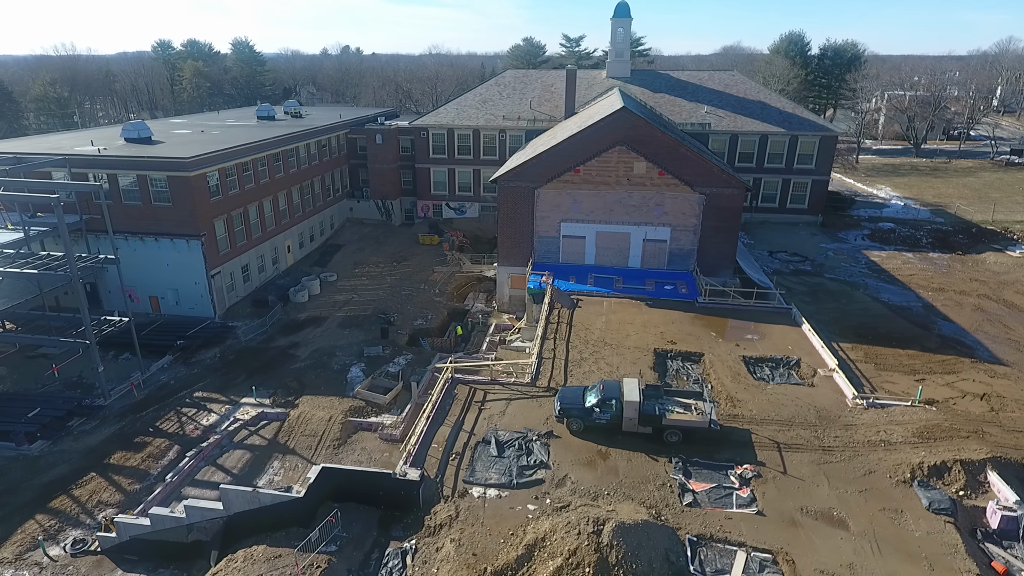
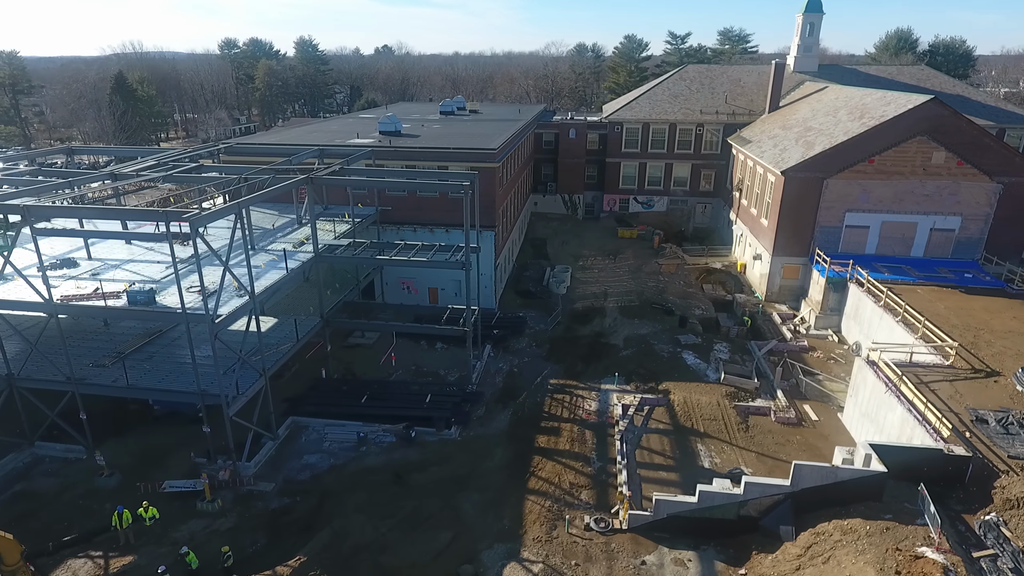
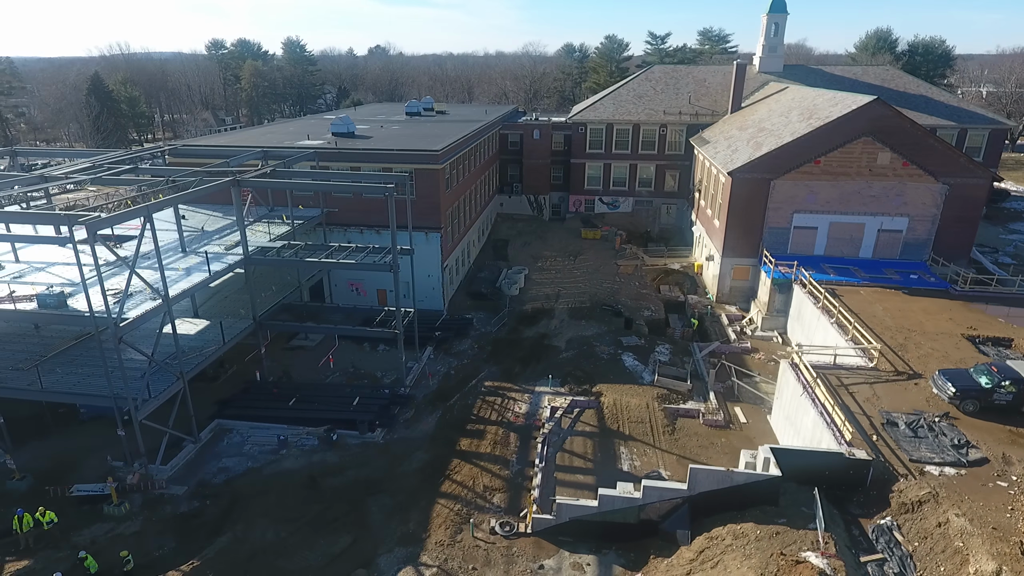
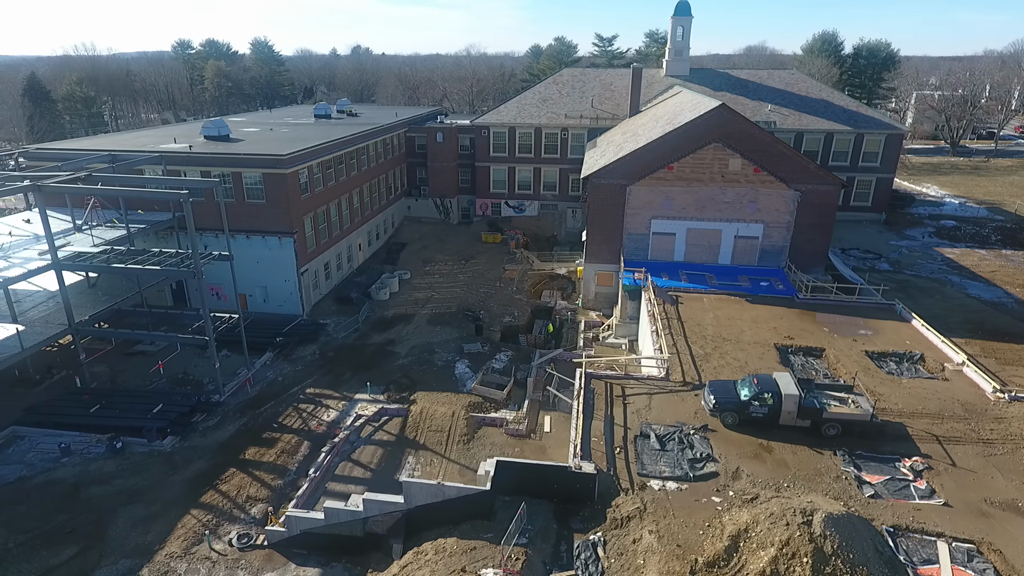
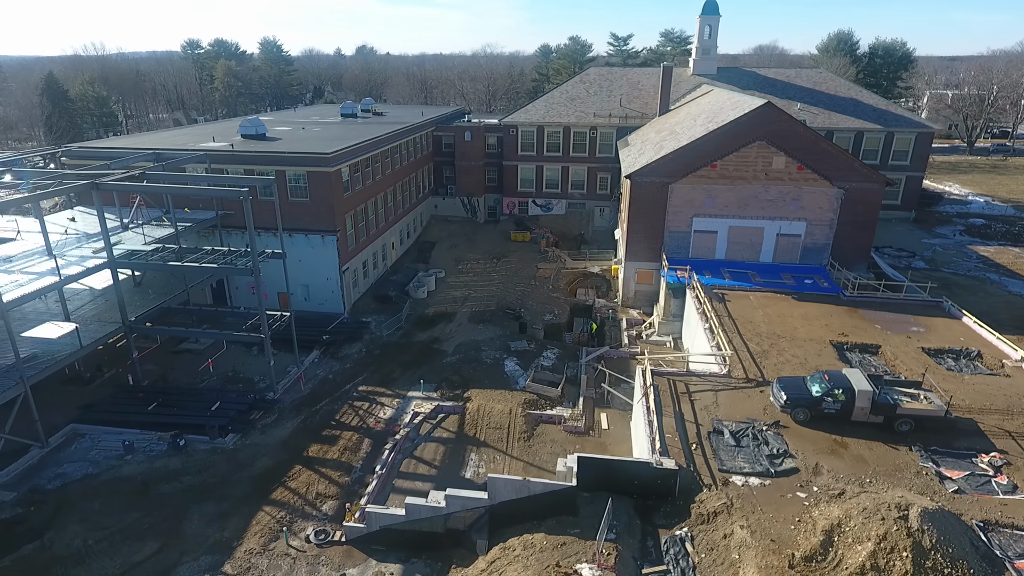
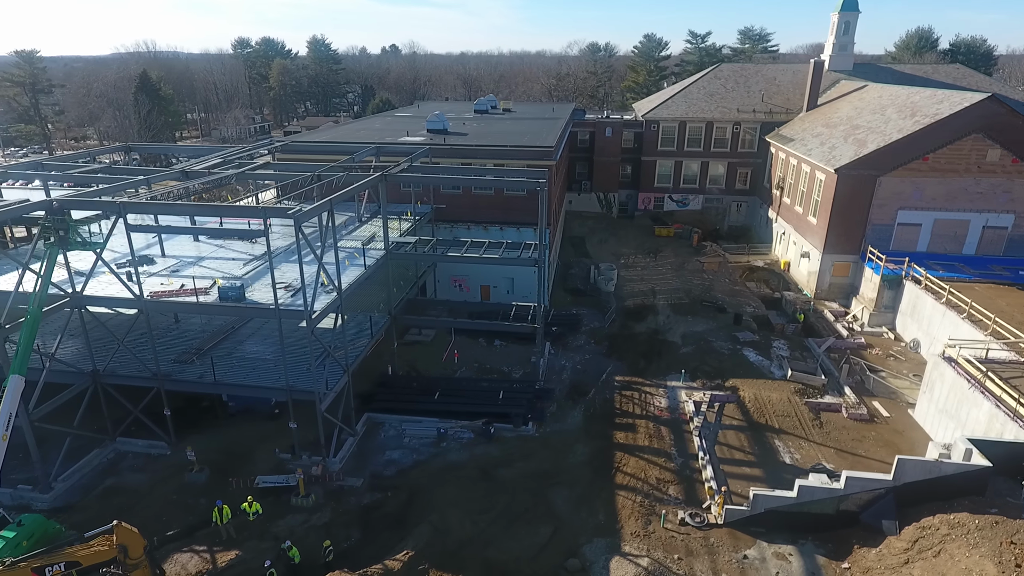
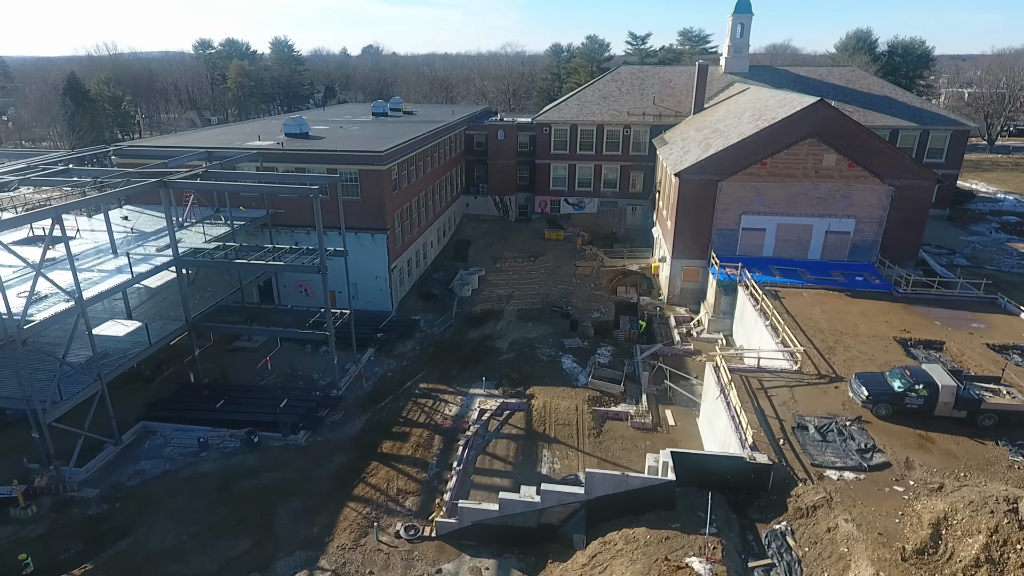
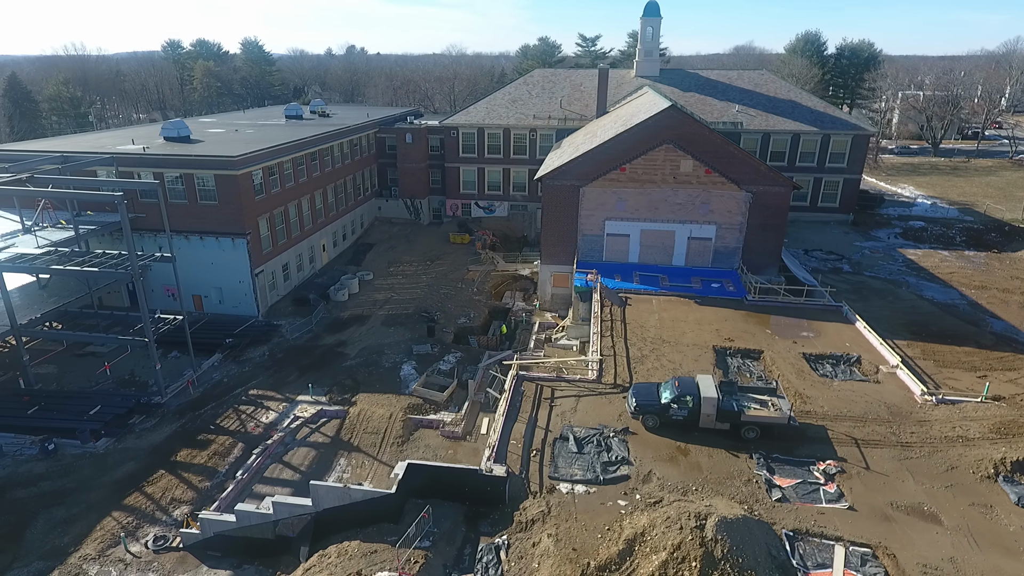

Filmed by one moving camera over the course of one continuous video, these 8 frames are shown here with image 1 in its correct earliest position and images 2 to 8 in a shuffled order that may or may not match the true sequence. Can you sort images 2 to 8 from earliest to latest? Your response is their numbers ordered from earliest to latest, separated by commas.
8, 4, 5, 7, 3, 2, 6
